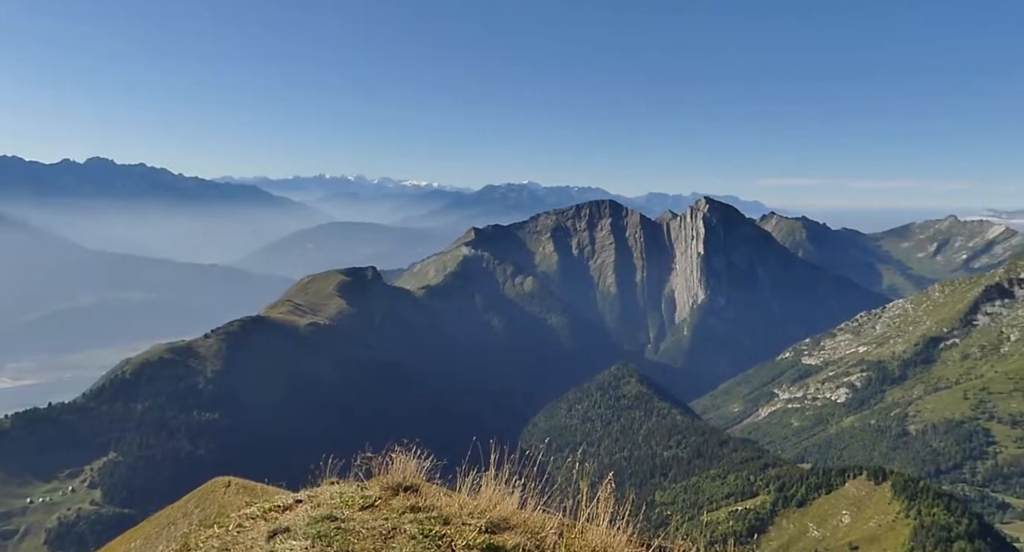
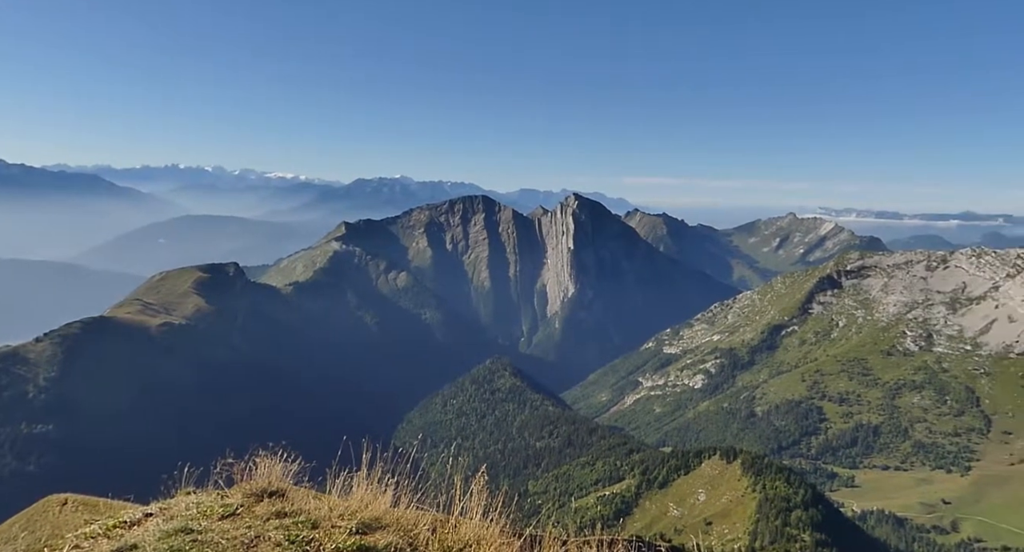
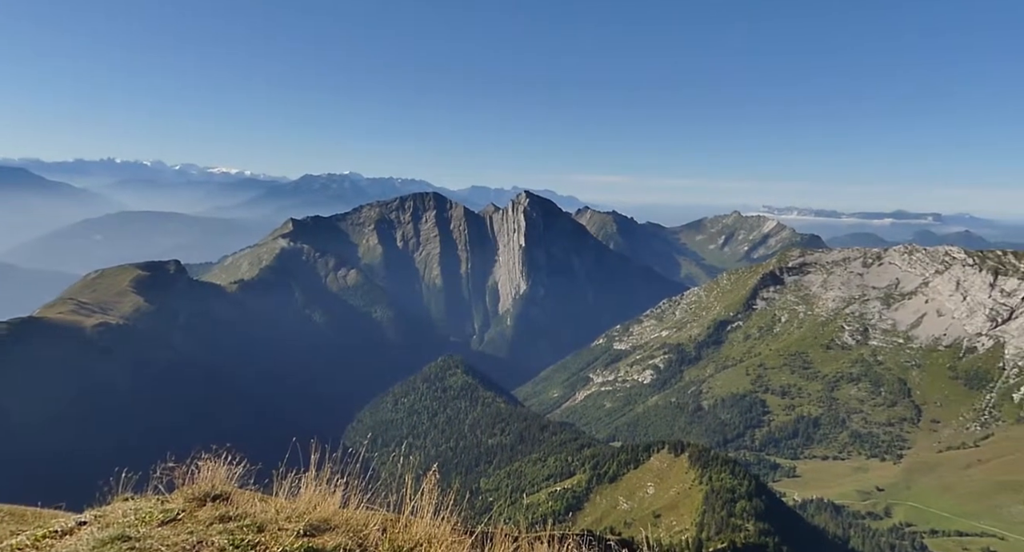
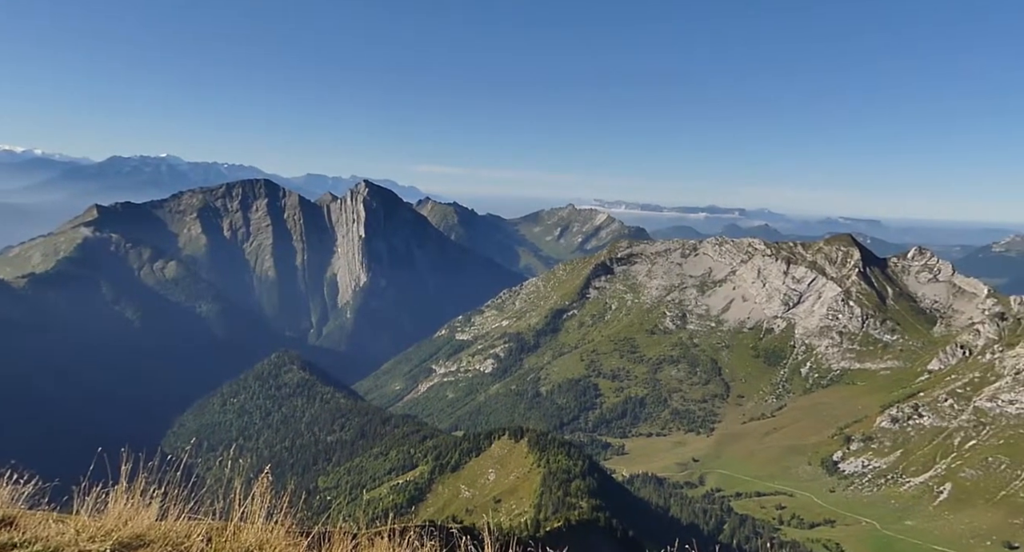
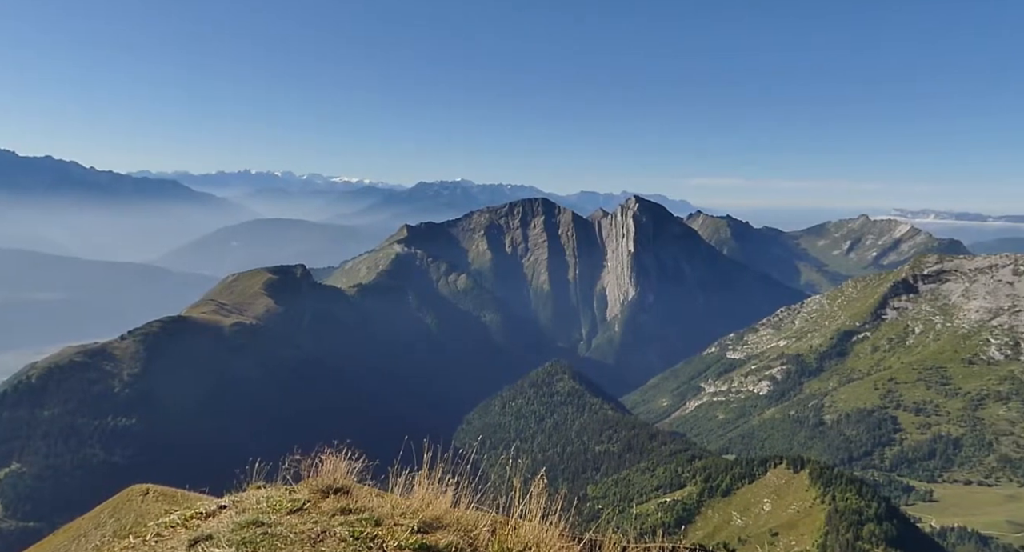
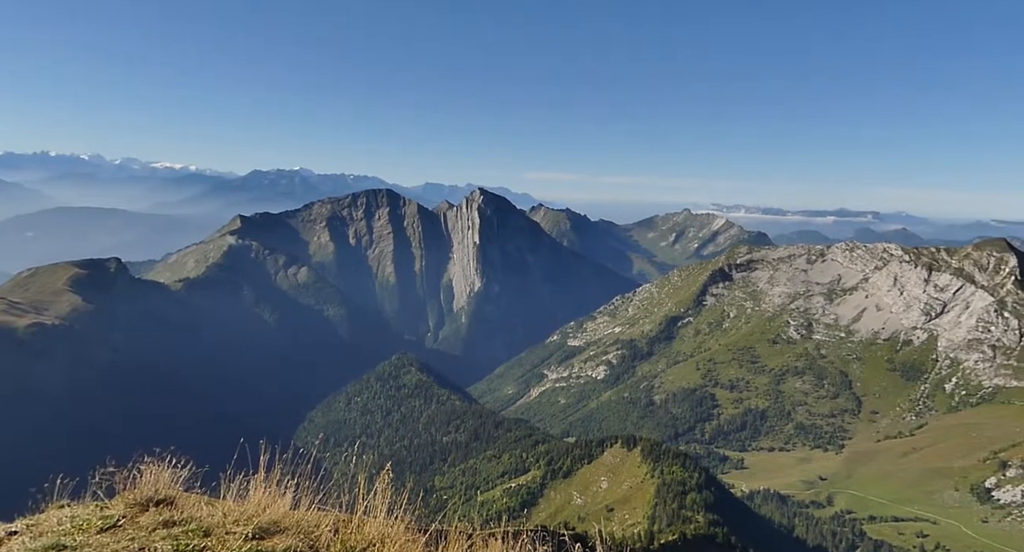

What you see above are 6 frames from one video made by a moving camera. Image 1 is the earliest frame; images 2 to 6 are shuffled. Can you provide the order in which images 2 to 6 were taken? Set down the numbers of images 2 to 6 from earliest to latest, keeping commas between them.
5, 2, 3, 6, 4
